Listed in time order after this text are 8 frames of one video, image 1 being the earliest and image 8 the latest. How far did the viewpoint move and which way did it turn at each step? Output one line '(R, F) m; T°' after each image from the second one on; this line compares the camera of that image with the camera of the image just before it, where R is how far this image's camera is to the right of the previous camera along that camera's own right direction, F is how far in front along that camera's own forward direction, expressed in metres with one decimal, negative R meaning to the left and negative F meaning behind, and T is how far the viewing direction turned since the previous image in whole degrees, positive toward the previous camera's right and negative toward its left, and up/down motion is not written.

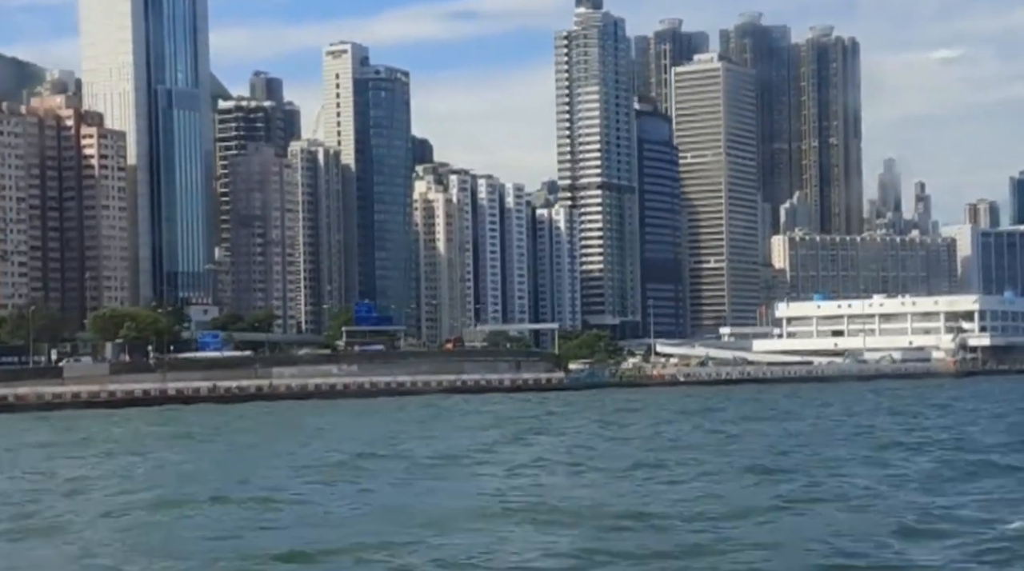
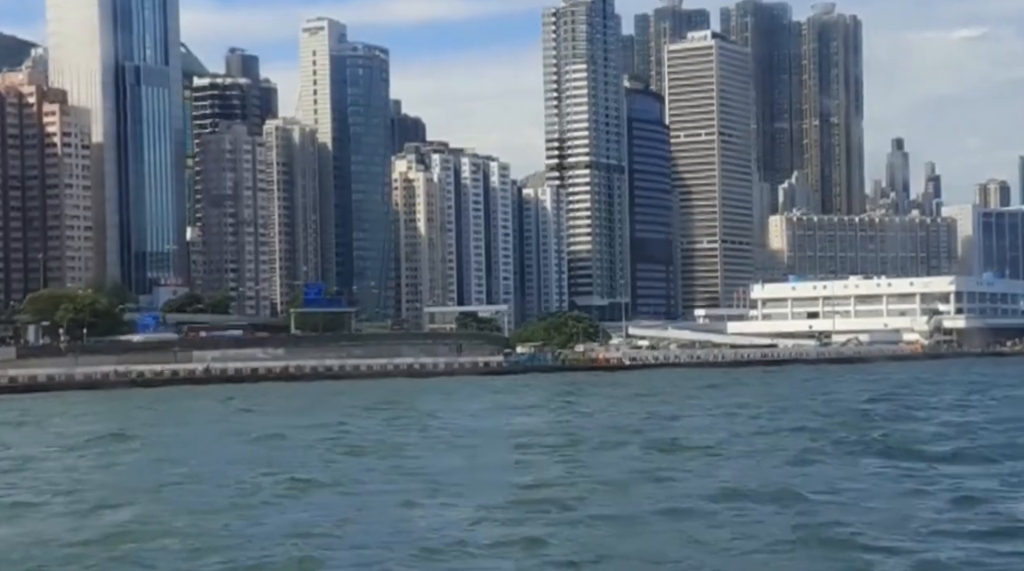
(+1.7, +1.3) m; 0°
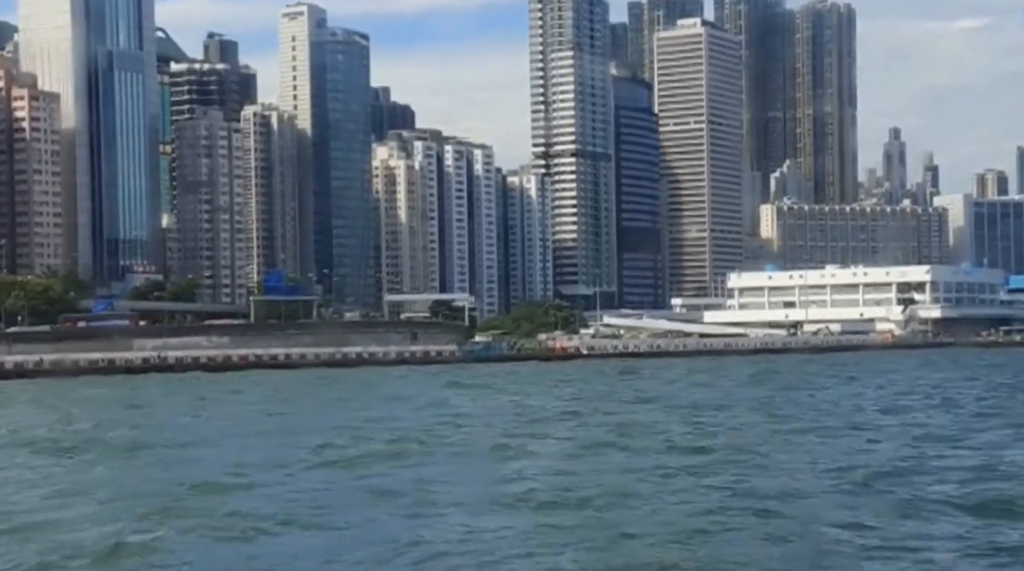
(+1.0, +0.7) m; 0°
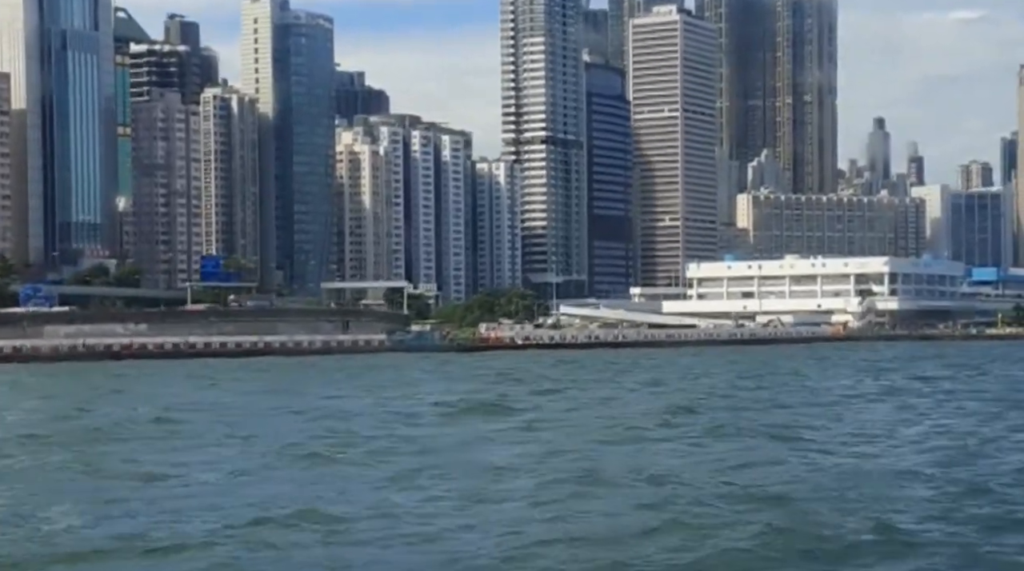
(+1.2, +0.9) m; 0°
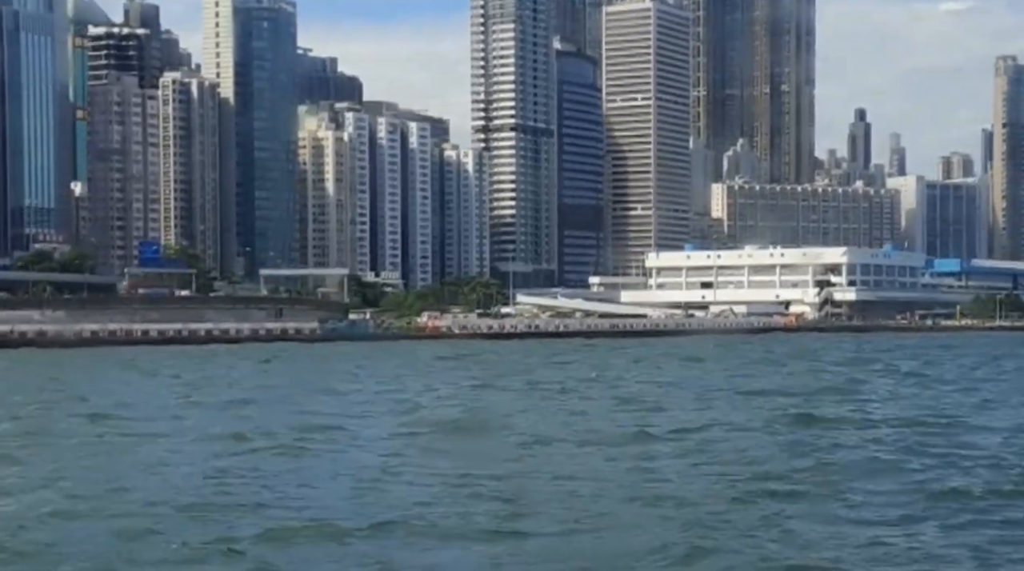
(+1.0, +0.9) m; +1°
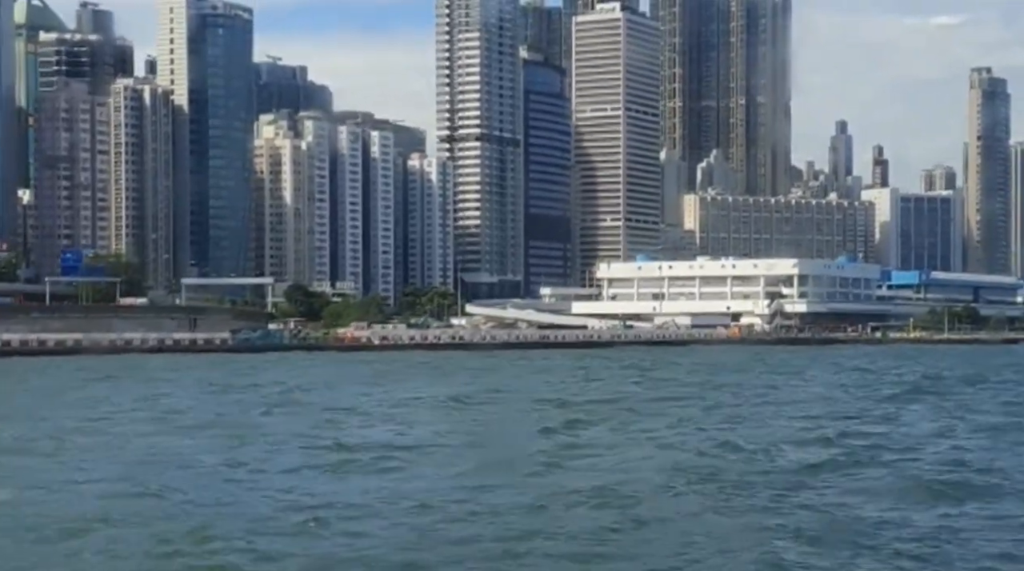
(+1.4, +1.2) m; 0°
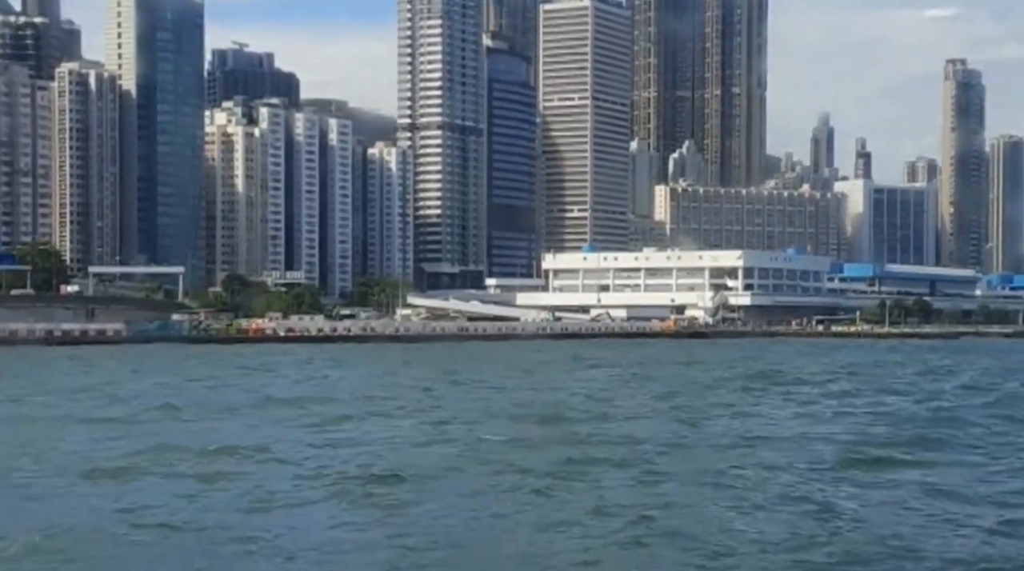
(+1.5, +1.4) m; 0°
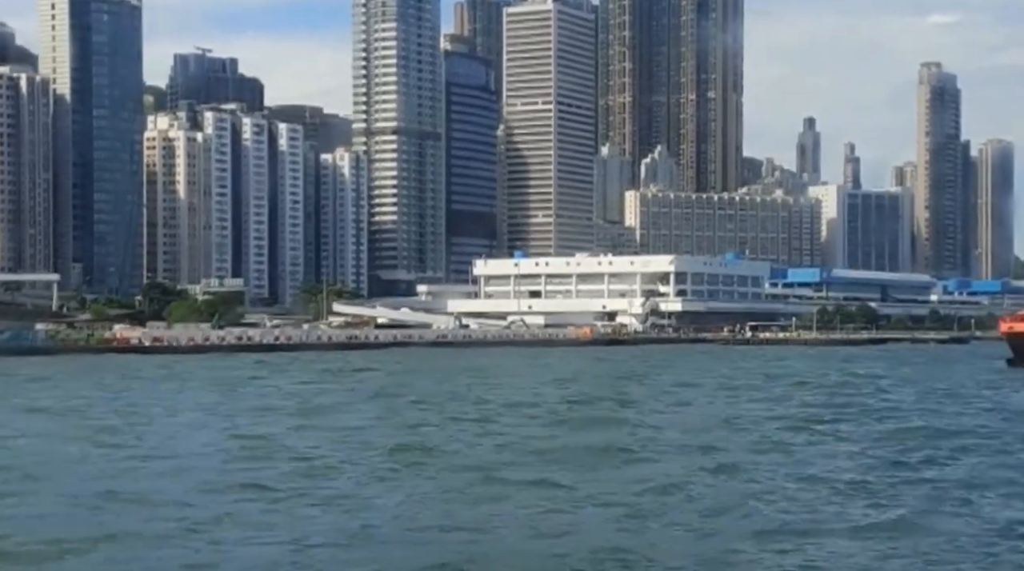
(+2.2, +2.0) m; 0°
